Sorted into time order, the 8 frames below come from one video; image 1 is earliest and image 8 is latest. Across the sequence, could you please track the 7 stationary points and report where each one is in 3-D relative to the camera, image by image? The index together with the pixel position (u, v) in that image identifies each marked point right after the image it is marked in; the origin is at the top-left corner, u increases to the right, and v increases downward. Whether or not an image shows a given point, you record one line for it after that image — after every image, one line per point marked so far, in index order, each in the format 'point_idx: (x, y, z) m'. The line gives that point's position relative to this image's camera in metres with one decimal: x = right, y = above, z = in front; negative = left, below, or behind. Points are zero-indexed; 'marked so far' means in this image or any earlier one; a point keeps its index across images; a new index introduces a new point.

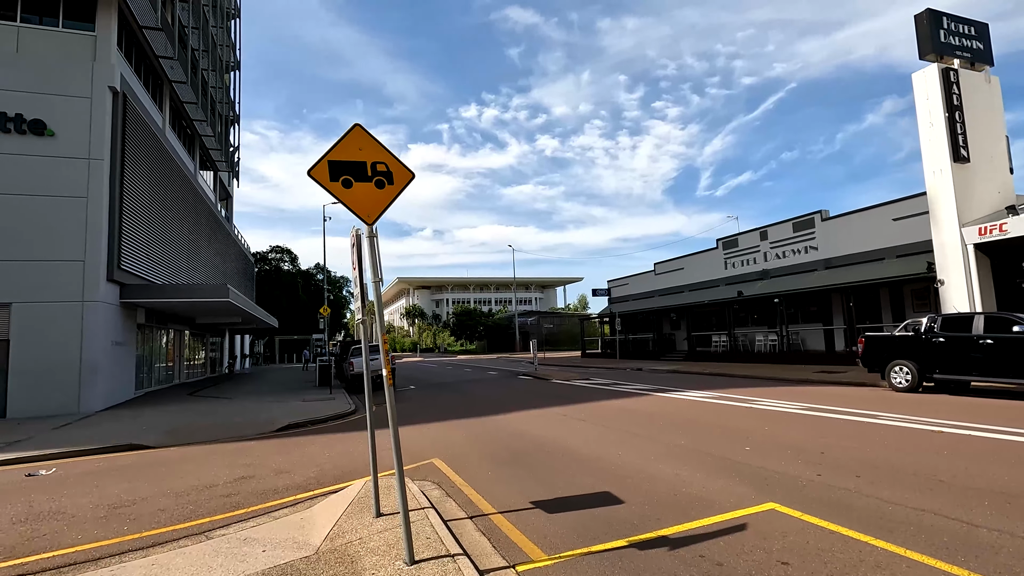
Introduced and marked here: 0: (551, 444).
0: (+0.6, -2.3, +7.9) m
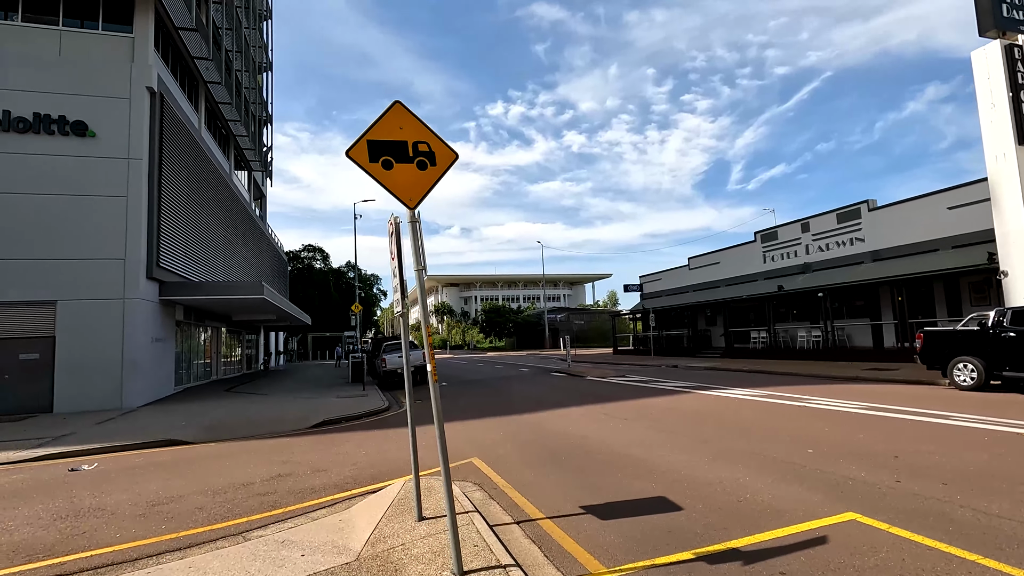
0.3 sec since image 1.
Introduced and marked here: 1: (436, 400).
0: (+1.1, -2.2, +7.5) m
1: (-0.5, -0.8, +3.7) m
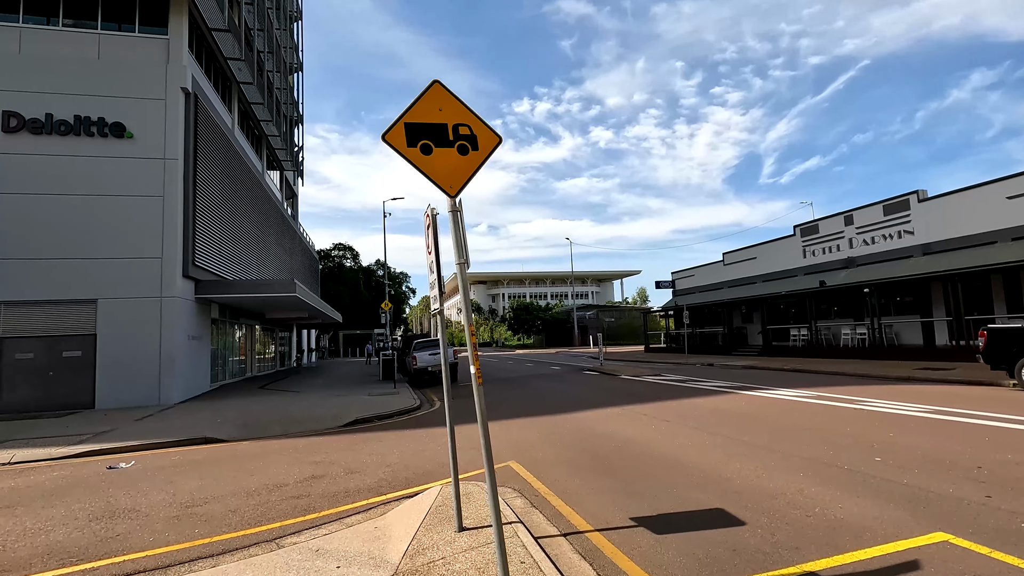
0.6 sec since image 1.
0: (+1.7, -2.1, +7.2) m
1: (-0.2, -0.7, +3.4) m
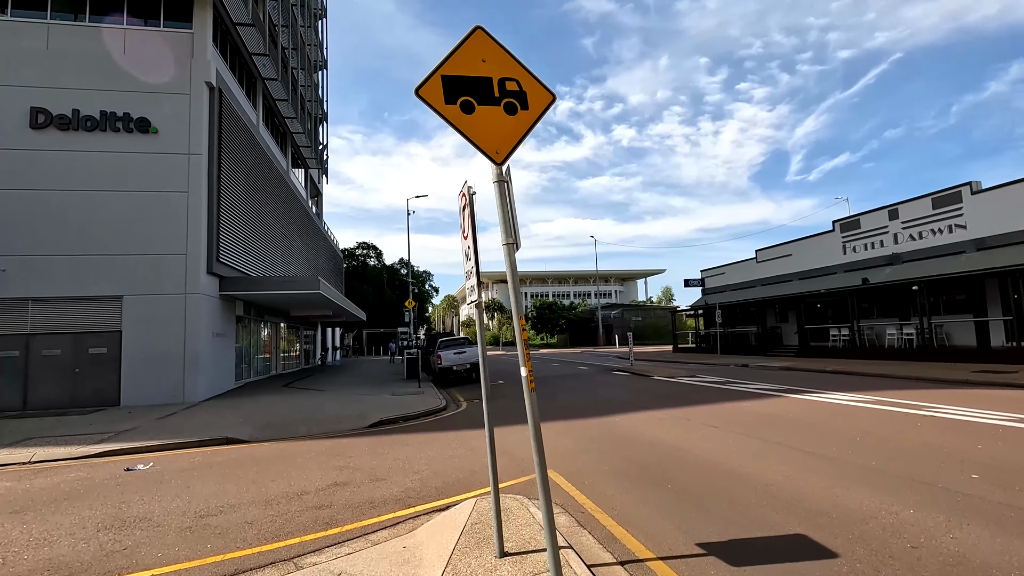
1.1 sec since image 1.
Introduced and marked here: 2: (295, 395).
0: (+2.1, -2.0, +6.5) m
1: (+0.1, -0.6, +2.9) m
2: (-6.9, -3.4, +17.3) m
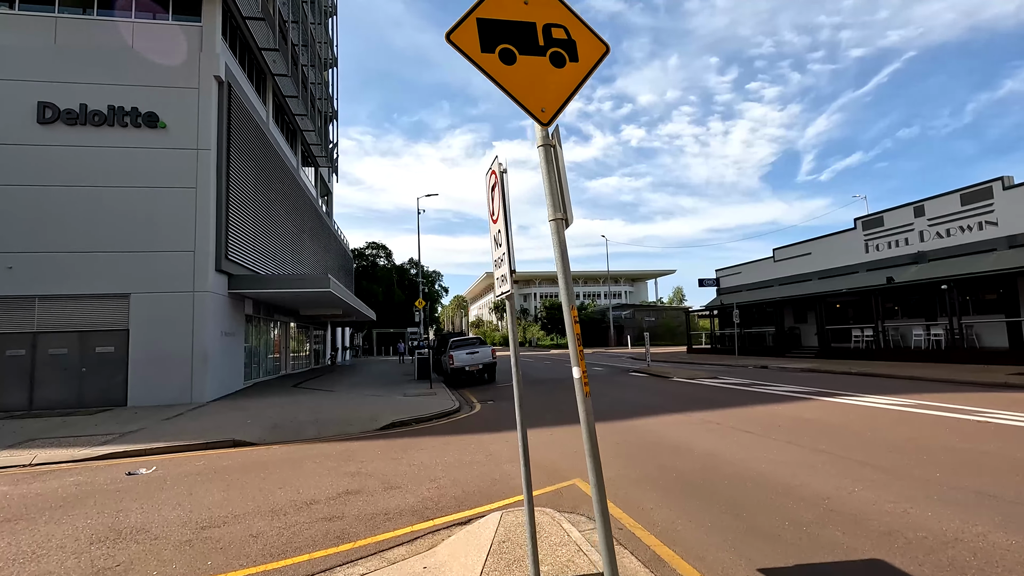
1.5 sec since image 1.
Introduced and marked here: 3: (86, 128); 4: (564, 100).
0: (+2.4, -2.0, +6.0) m
1: (+0.3, -0.6, +2.4) m
2: (-6.4, -3.3, +17.0) m
3: (-12.2, +4.6, +15.7) m
4: (+0.2, +0.8, +2.5) m
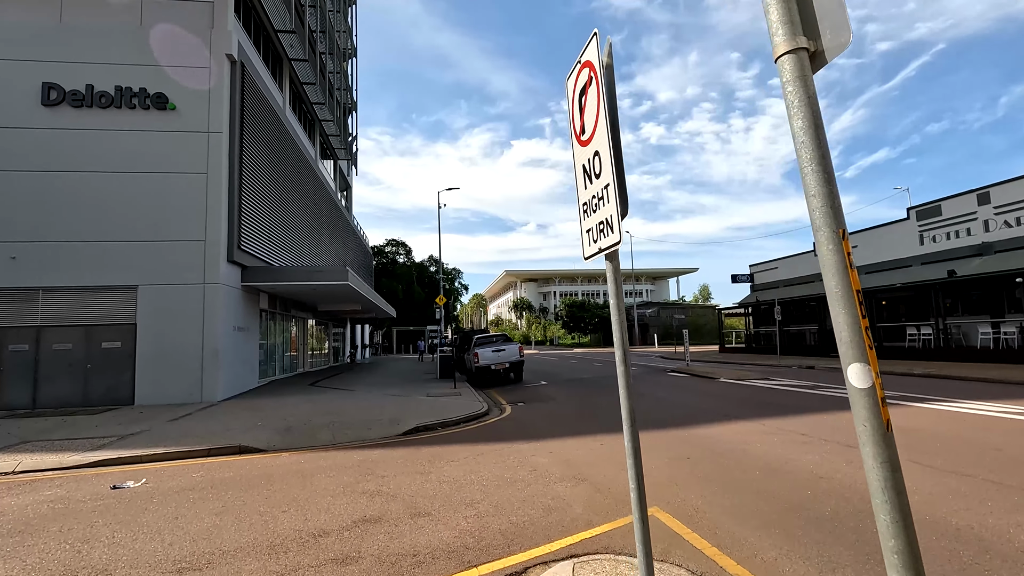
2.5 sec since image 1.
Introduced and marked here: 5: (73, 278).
0: (+2.9, -1.8, +4.7) m
1: (+0.7, -0.4, +1.1) m
2: (-5.5, -3.1, +15.9) m
3: (-11.4, +4.8, +14.9) m
4: (+0.6, +1.0, +1.2) m
5: (-11.6, +0.3, +14.4) m
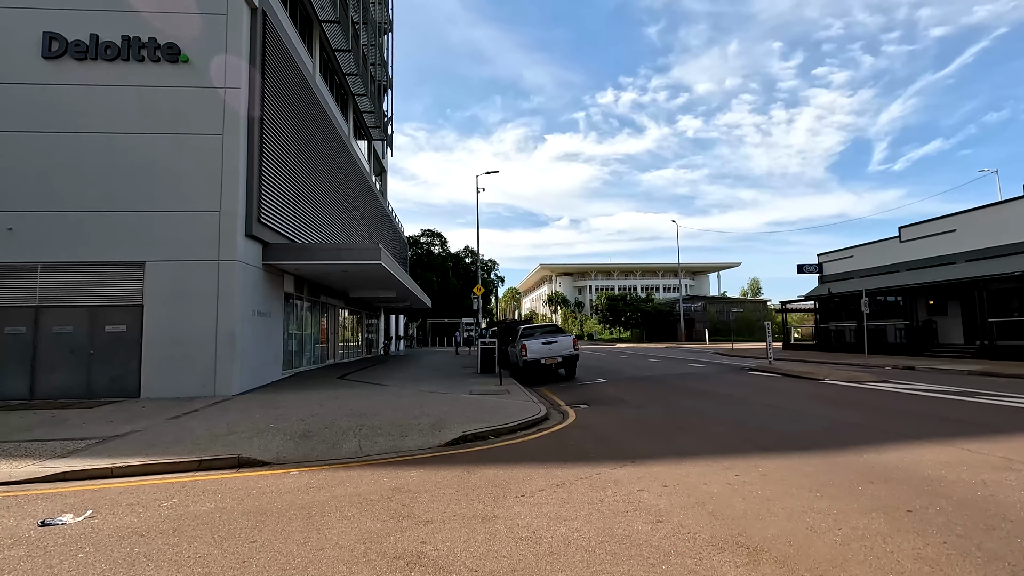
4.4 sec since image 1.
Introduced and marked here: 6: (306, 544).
0: (+3.7, -1.4, +2.2) m
1: (+1.3, -0.1, -1.2) m
2: (-4.1, -2.6, +13.9) m
3: (-10.0, +5.4, +13.2) m
4: (+1.2, +1.4, -1.2) m
5: (-10.2, +0.8, +12.7) m
6: (-1.5, -1.9, +4.0) m
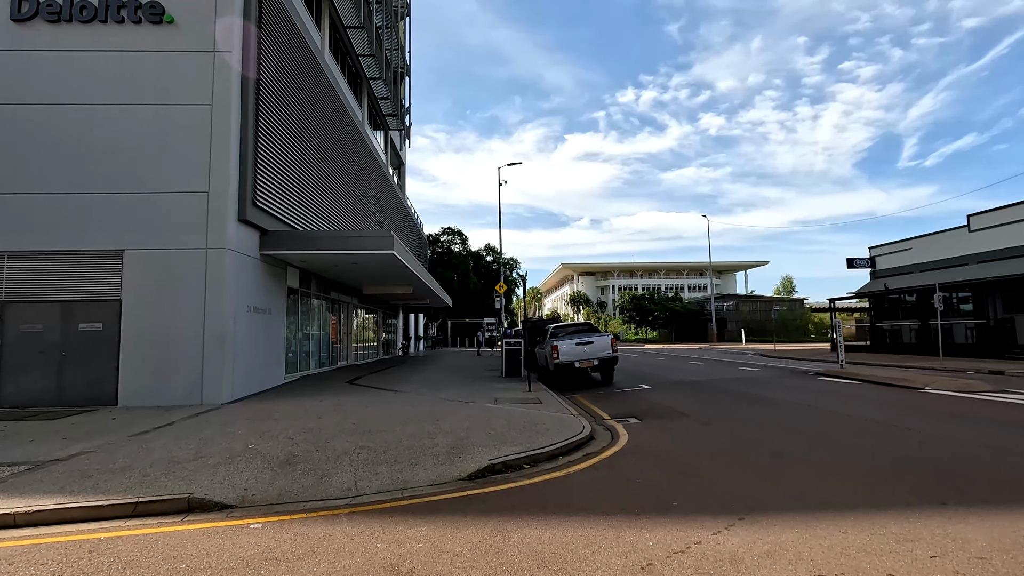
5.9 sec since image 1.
0: (+3.9, -1.2, +0.1) m
1: (+1.4, +0.1, -3.2) m
2: (-3.4, -2.4, +12.2) m
3: (-9.3, +5.5, +11.6) m
4: (+1.3, +1.6, -3.1) m
5: (-9.5, +1.0, +11.2) m
6: (-1.2, -1.7, +2.1) m
